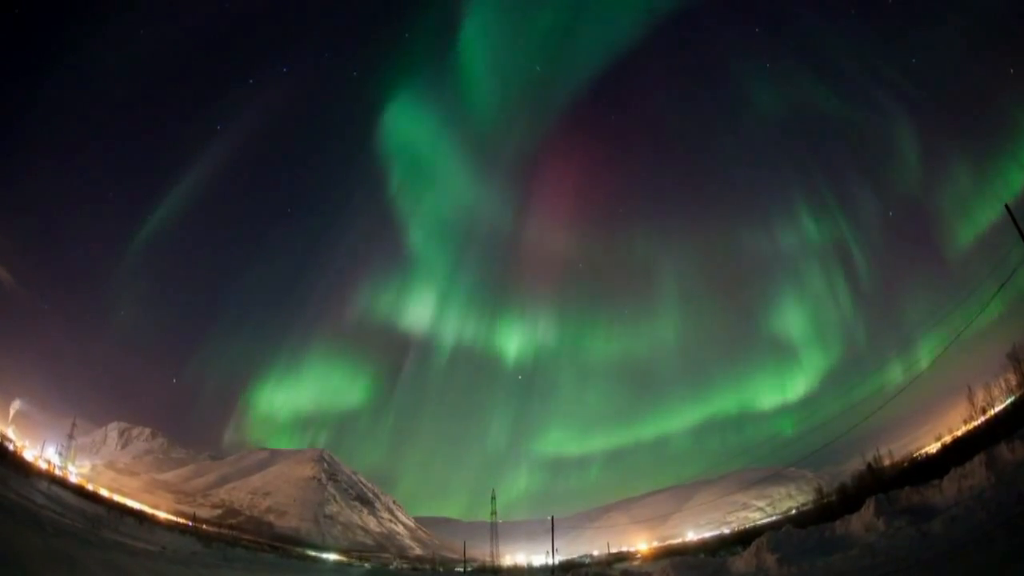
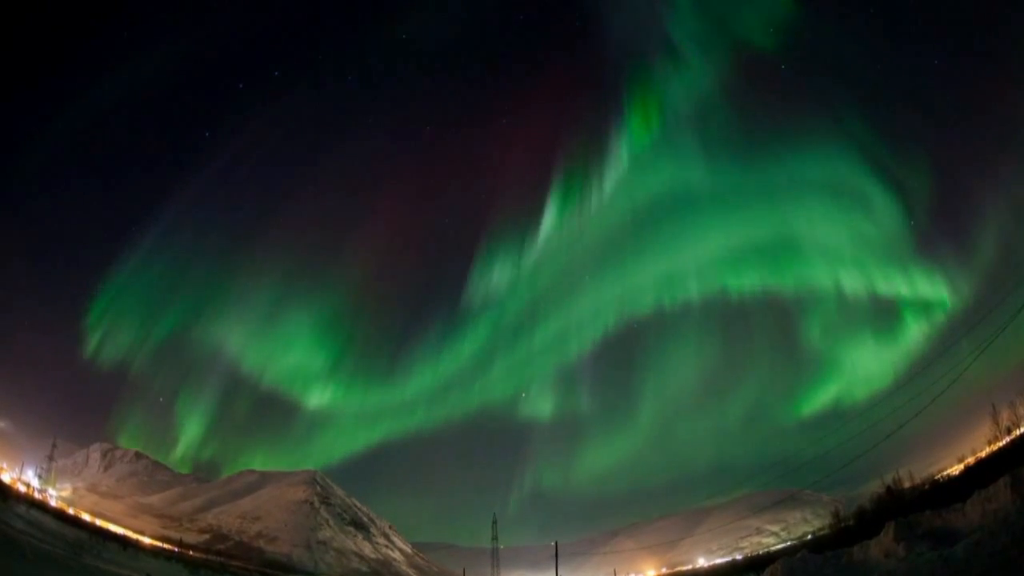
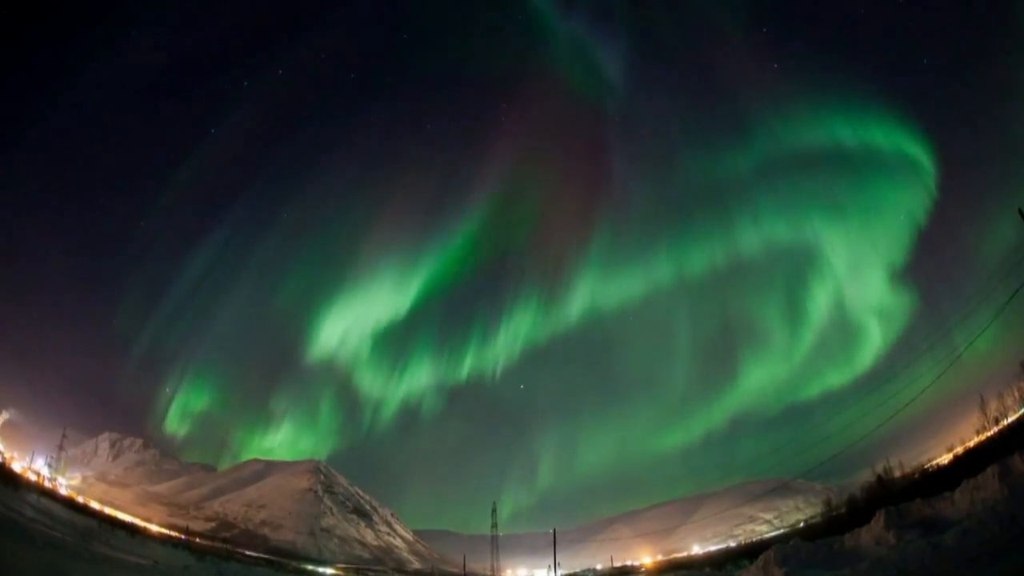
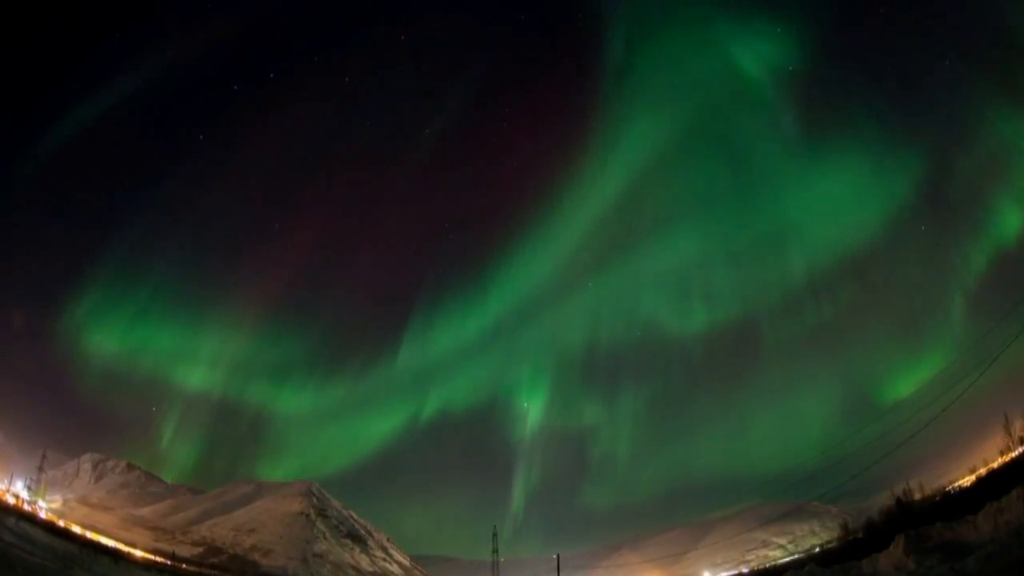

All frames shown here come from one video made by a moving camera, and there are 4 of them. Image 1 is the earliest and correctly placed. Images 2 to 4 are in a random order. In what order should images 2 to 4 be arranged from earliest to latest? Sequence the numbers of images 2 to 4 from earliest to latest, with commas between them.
3, 2, 4
